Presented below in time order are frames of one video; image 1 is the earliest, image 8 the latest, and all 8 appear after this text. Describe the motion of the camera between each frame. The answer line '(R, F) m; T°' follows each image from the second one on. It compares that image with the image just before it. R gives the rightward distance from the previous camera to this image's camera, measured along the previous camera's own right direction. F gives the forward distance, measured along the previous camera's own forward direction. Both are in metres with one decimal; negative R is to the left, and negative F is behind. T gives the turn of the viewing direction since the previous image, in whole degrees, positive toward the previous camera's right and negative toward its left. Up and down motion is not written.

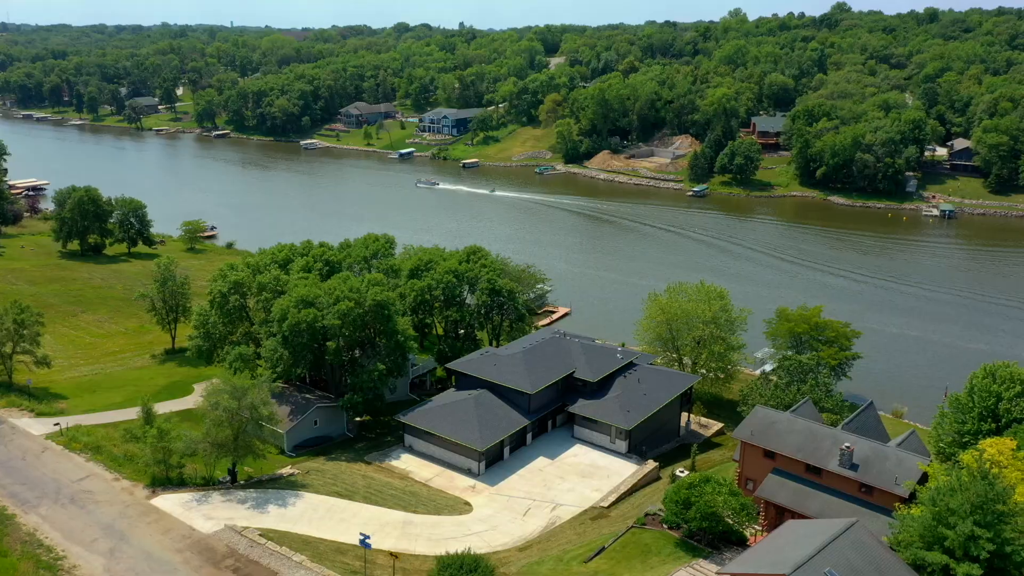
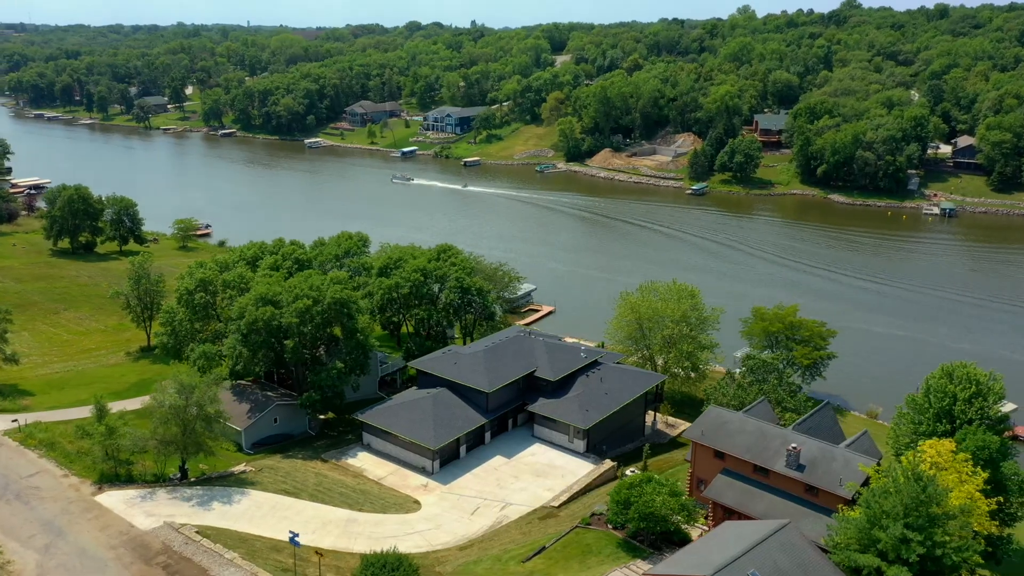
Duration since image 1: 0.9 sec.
(+2.2, +0.1) m; -1°
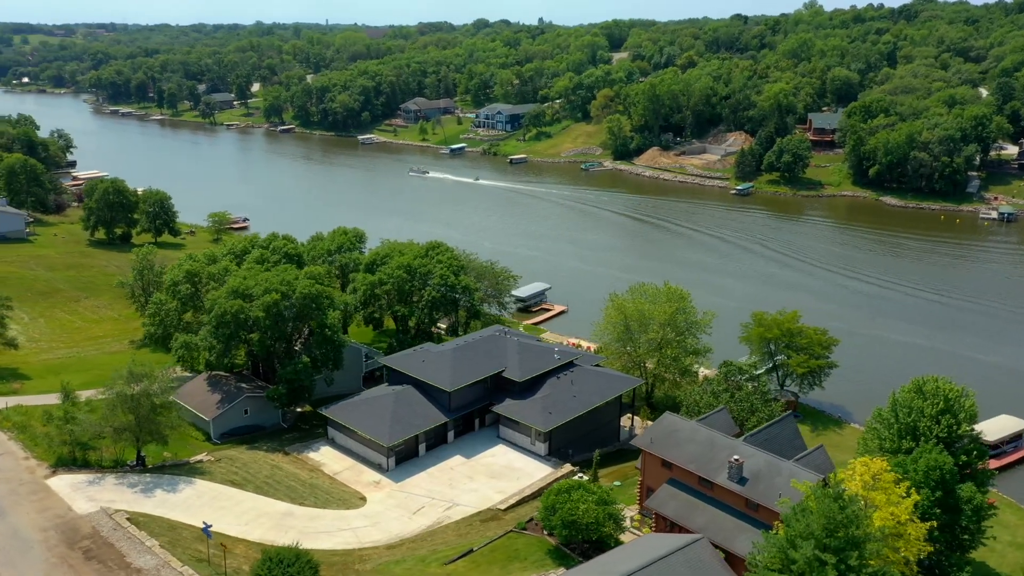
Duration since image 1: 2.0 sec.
(+3.9, +0.5) m; -5°
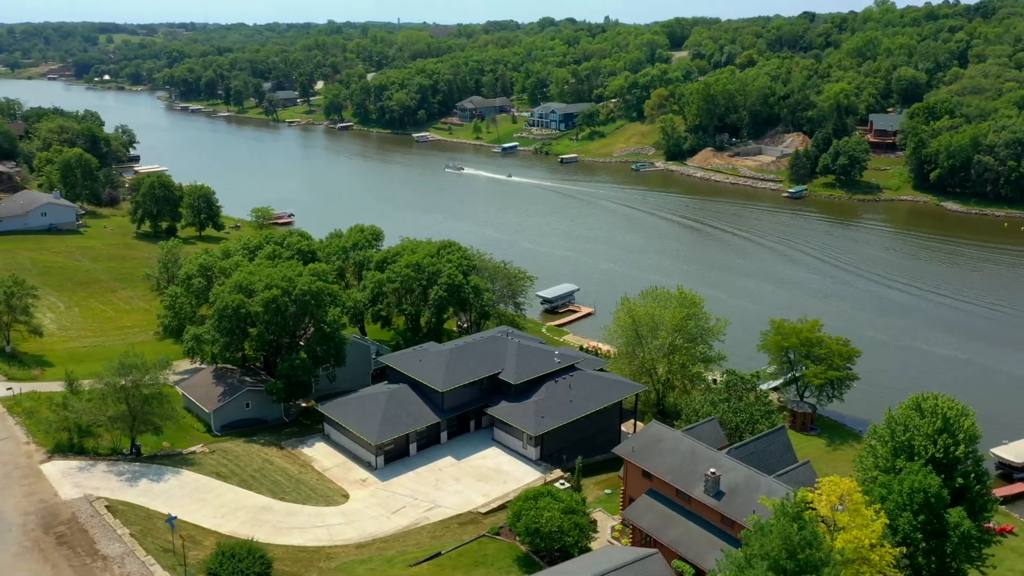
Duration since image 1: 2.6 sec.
(+2.6, +0.4) m; -5°
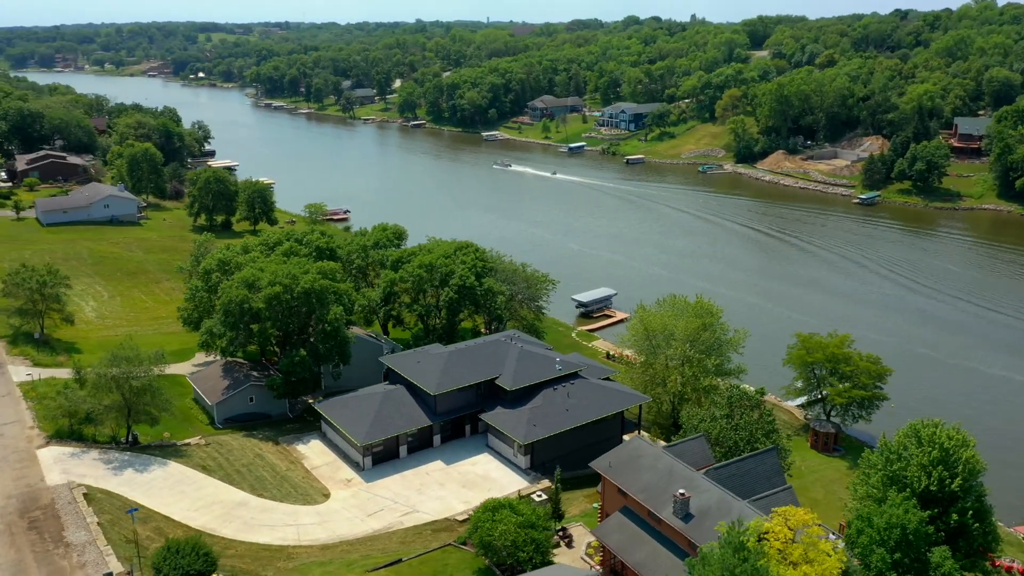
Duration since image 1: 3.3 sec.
(+3.1, +0.7) m; -6°
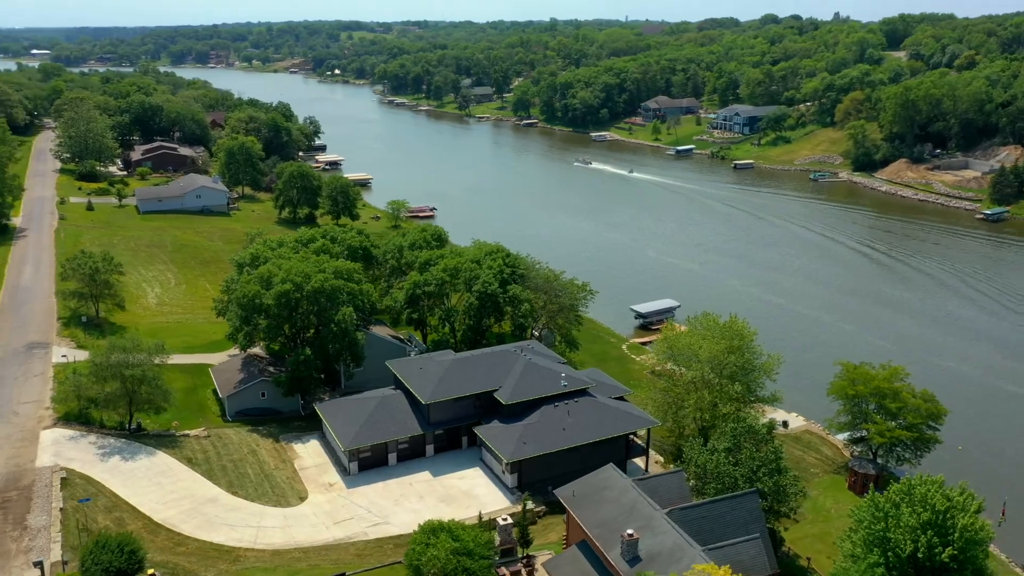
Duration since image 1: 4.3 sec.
(+4.4, +1.6) m; -9°
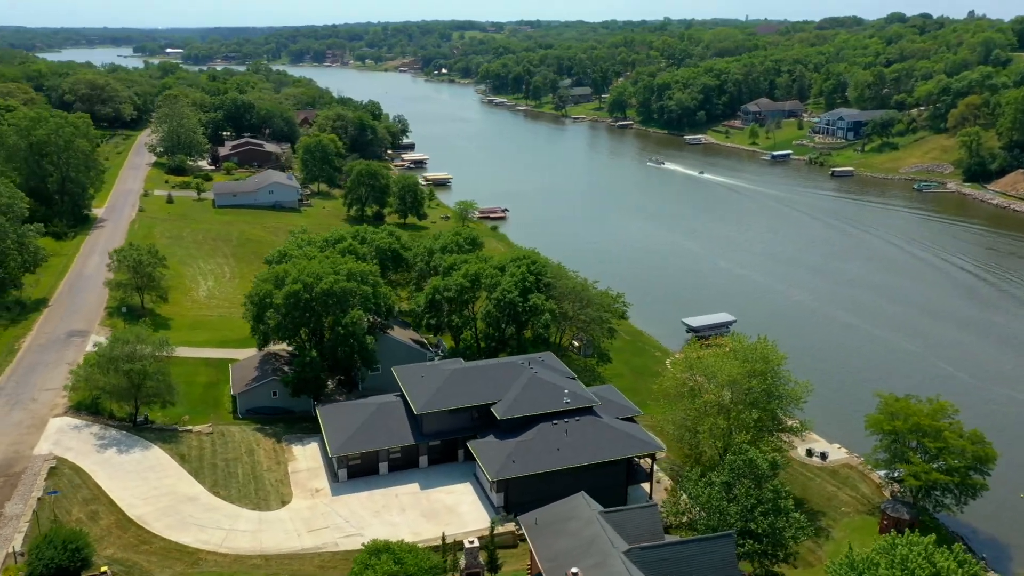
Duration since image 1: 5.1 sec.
(+3.6, +1.4) m; -7°
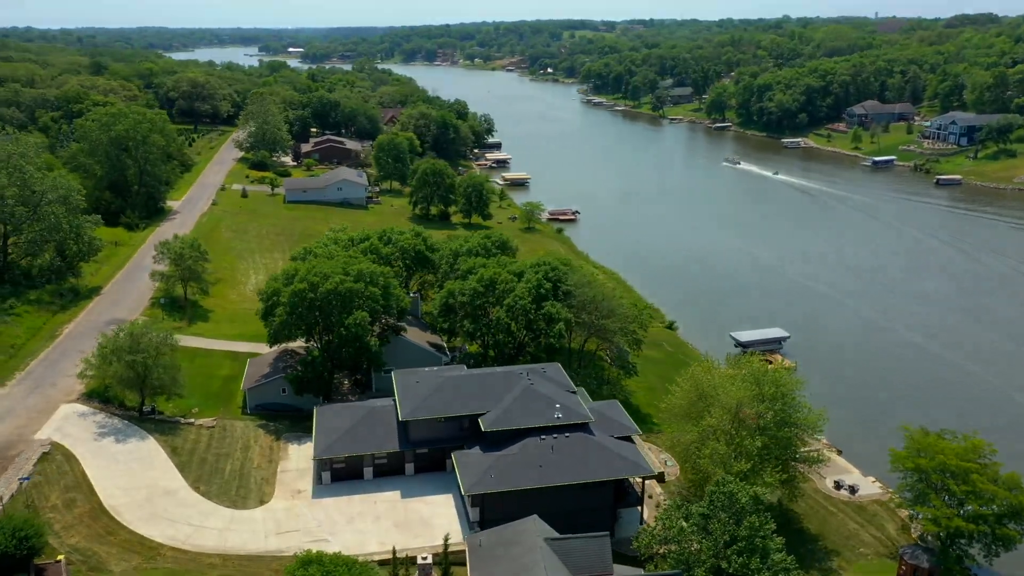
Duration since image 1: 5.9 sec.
(+3.8, +1.2) m; -8°
